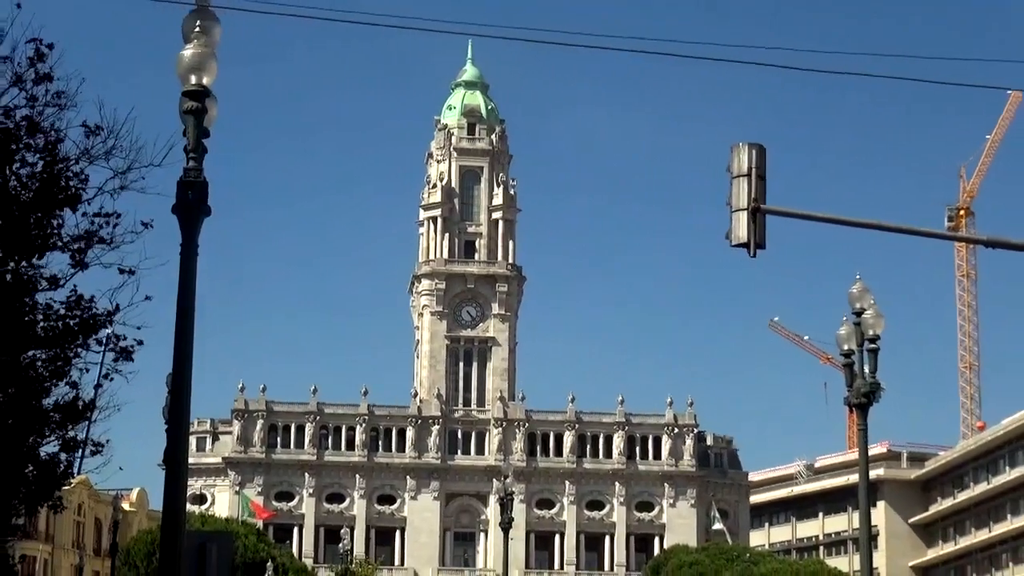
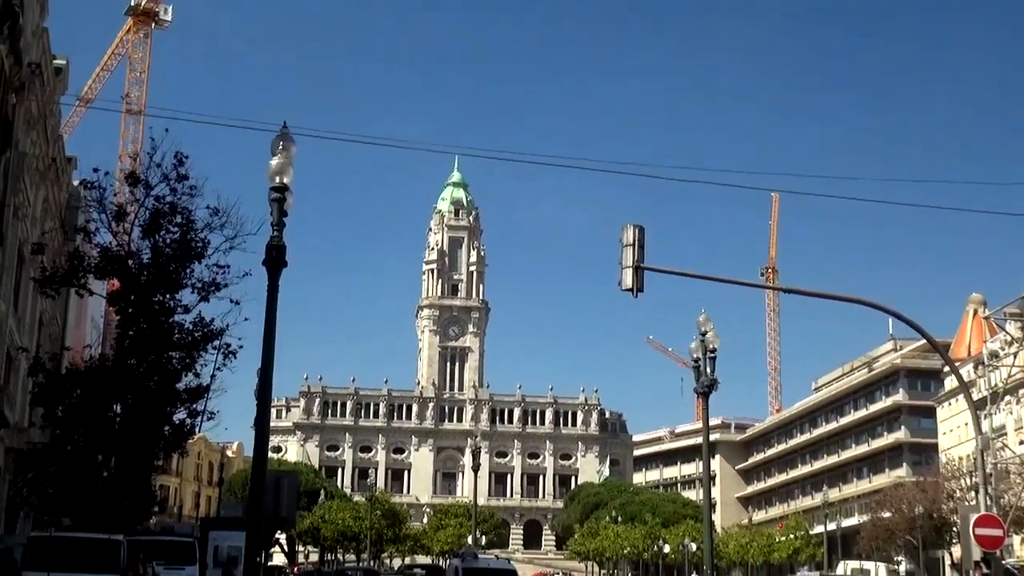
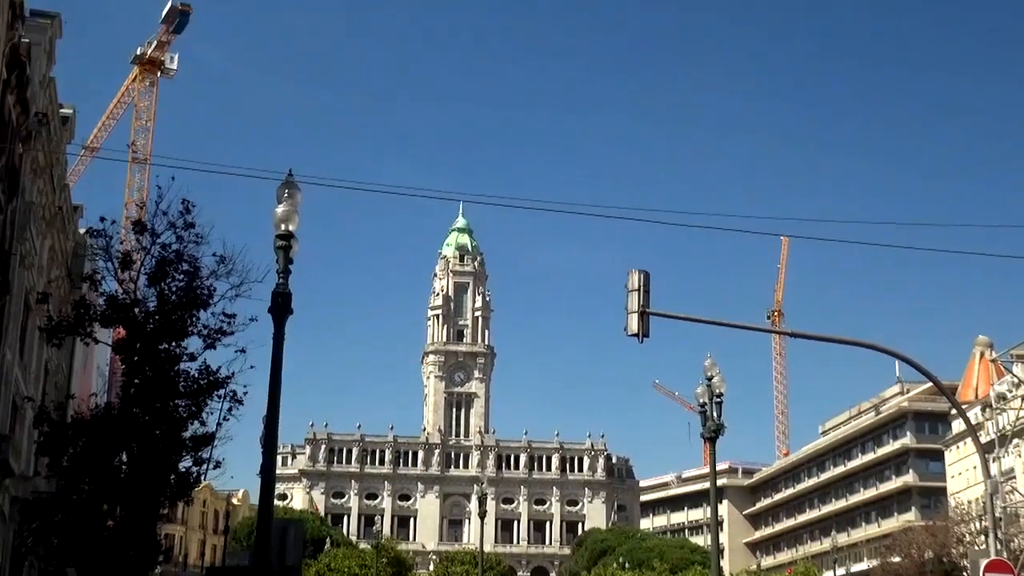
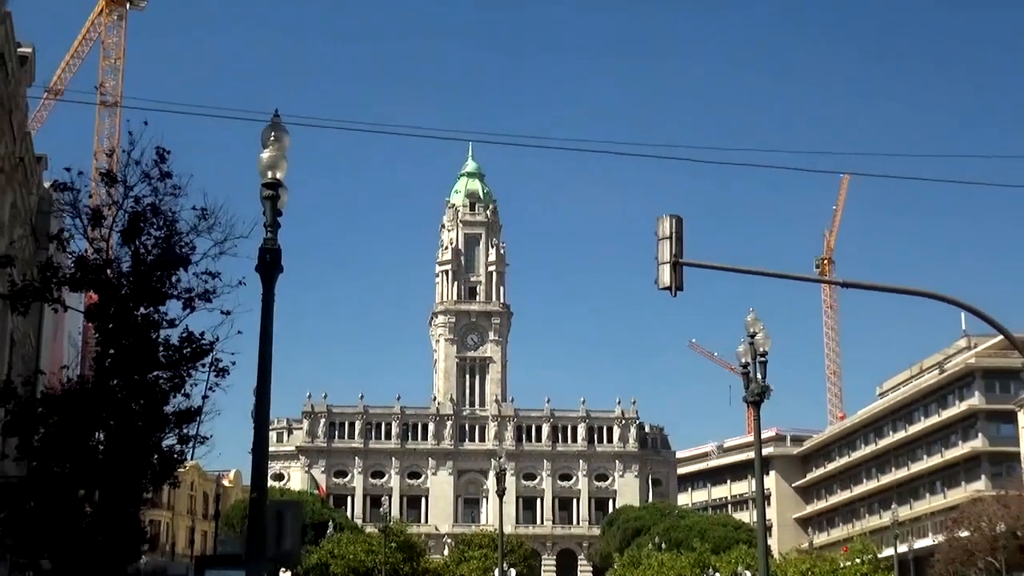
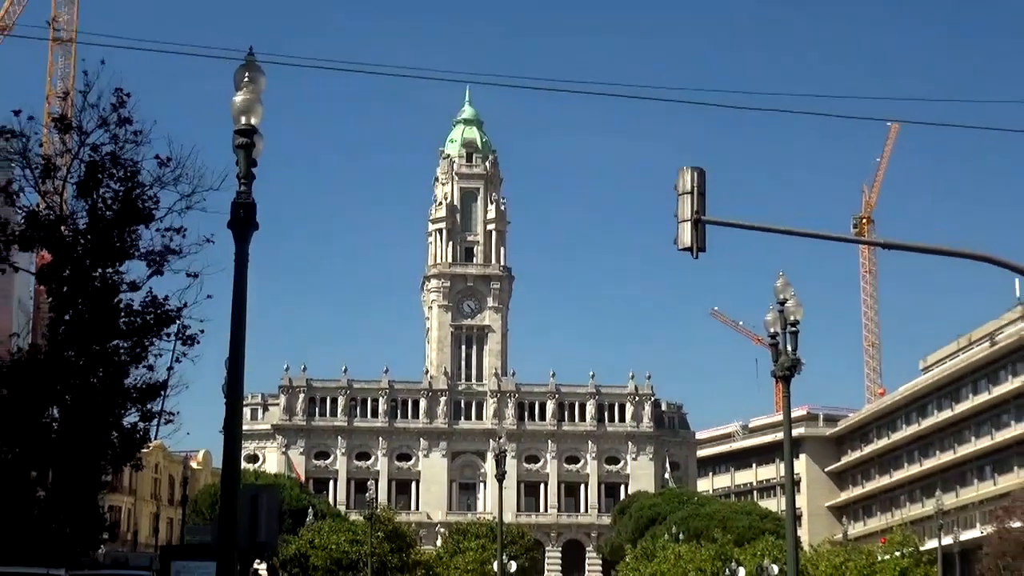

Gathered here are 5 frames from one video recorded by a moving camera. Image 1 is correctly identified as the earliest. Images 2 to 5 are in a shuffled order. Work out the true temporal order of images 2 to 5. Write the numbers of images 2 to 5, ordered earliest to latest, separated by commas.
5, 4, 3, 2
